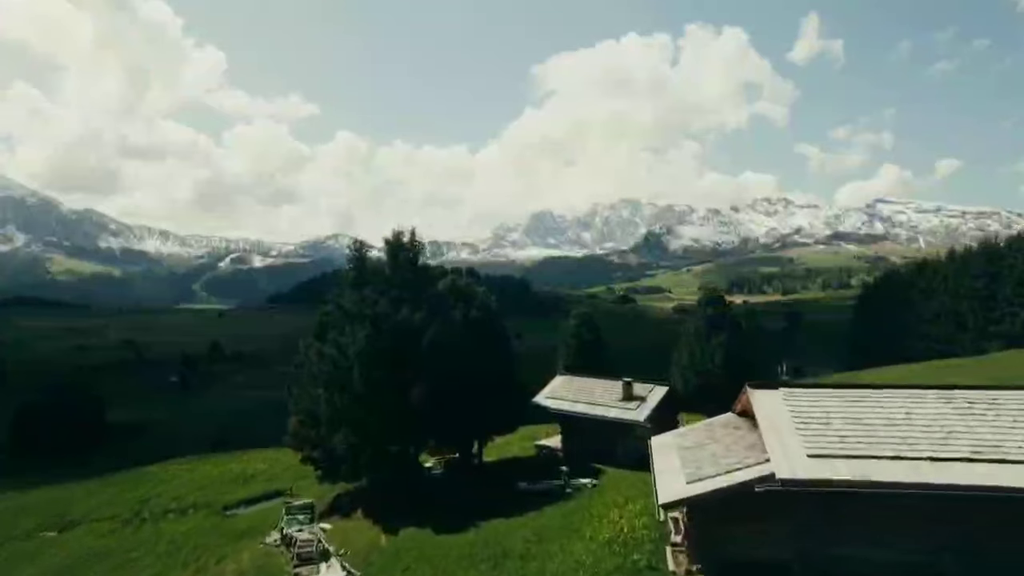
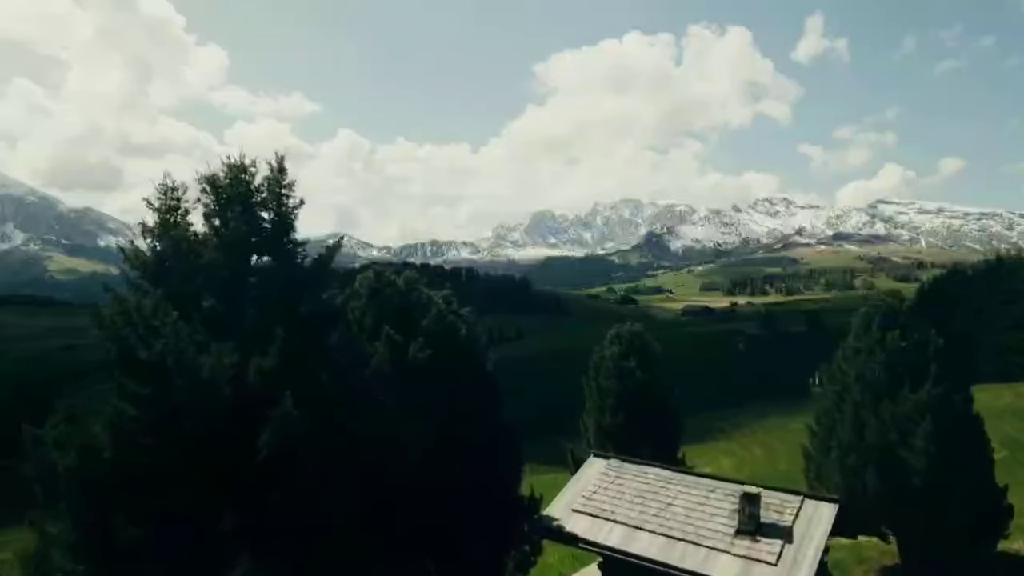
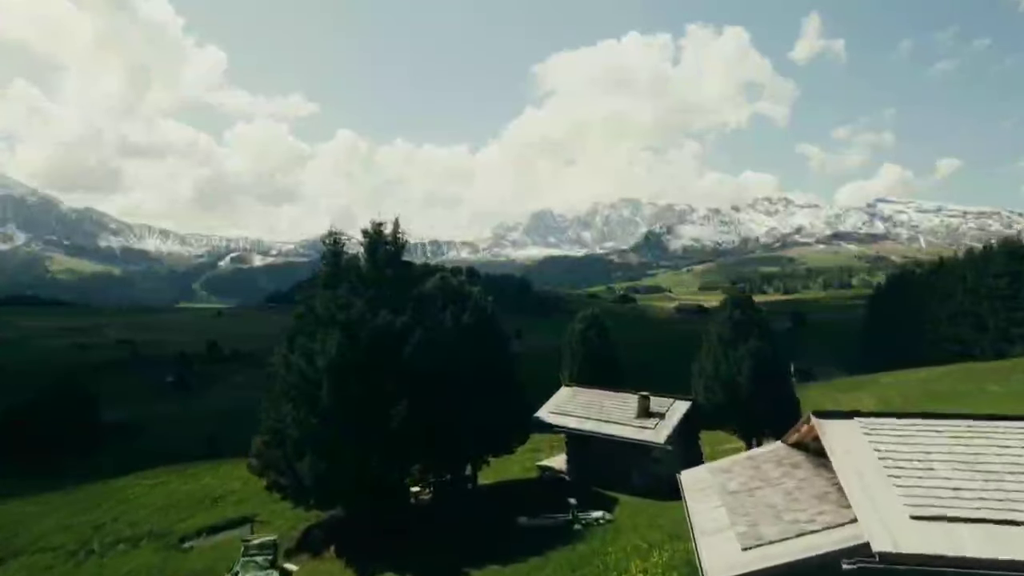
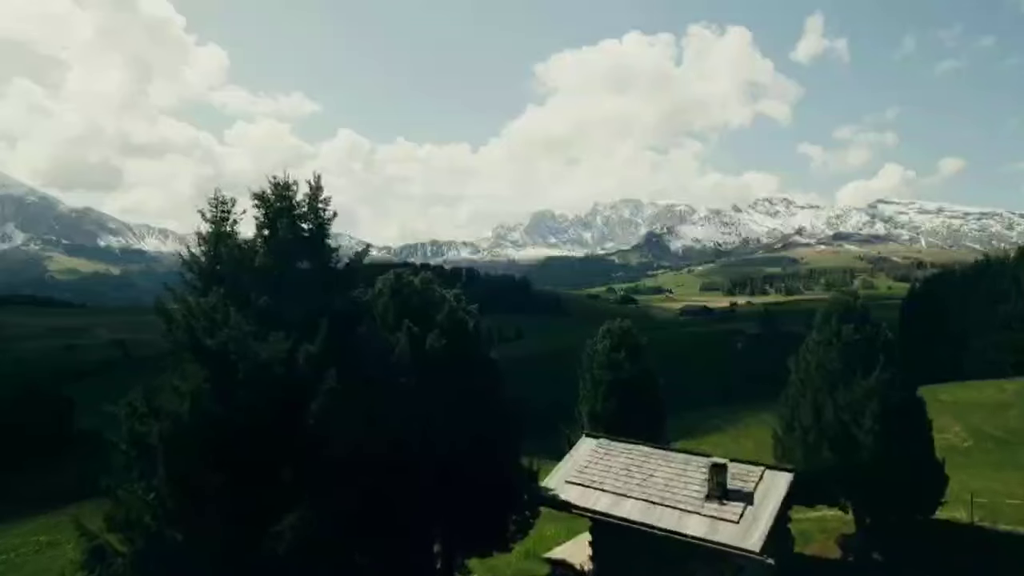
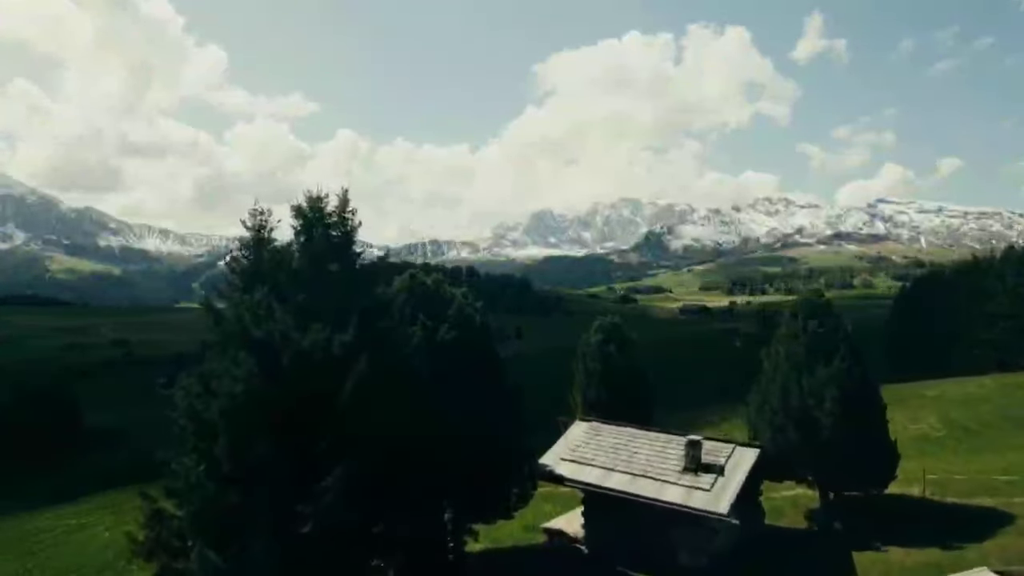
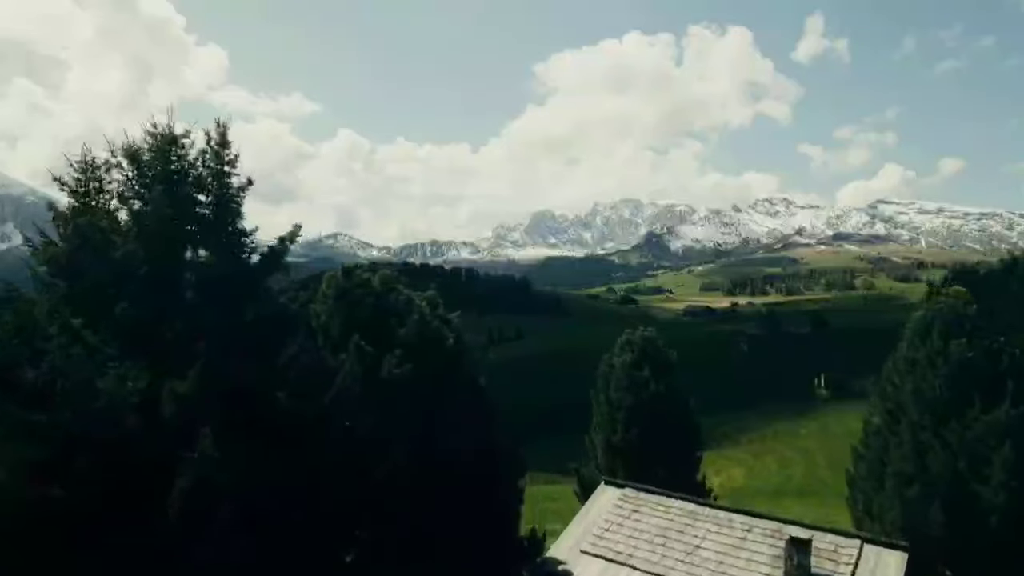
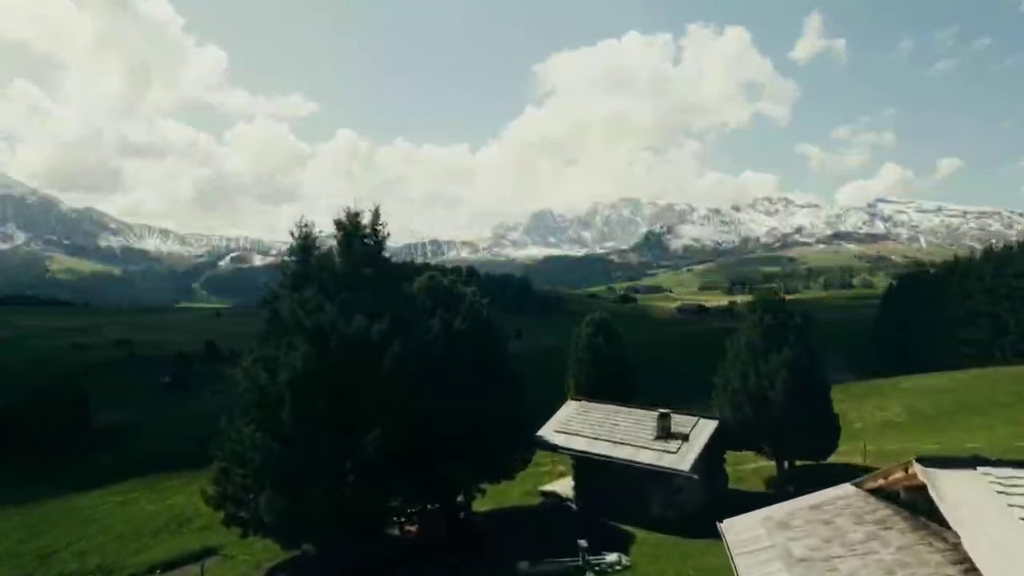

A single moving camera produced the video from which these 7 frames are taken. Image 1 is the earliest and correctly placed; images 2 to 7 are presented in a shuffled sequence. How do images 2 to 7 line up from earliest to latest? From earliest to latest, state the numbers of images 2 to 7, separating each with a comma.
3, 7, 5, 4, 2, 6
